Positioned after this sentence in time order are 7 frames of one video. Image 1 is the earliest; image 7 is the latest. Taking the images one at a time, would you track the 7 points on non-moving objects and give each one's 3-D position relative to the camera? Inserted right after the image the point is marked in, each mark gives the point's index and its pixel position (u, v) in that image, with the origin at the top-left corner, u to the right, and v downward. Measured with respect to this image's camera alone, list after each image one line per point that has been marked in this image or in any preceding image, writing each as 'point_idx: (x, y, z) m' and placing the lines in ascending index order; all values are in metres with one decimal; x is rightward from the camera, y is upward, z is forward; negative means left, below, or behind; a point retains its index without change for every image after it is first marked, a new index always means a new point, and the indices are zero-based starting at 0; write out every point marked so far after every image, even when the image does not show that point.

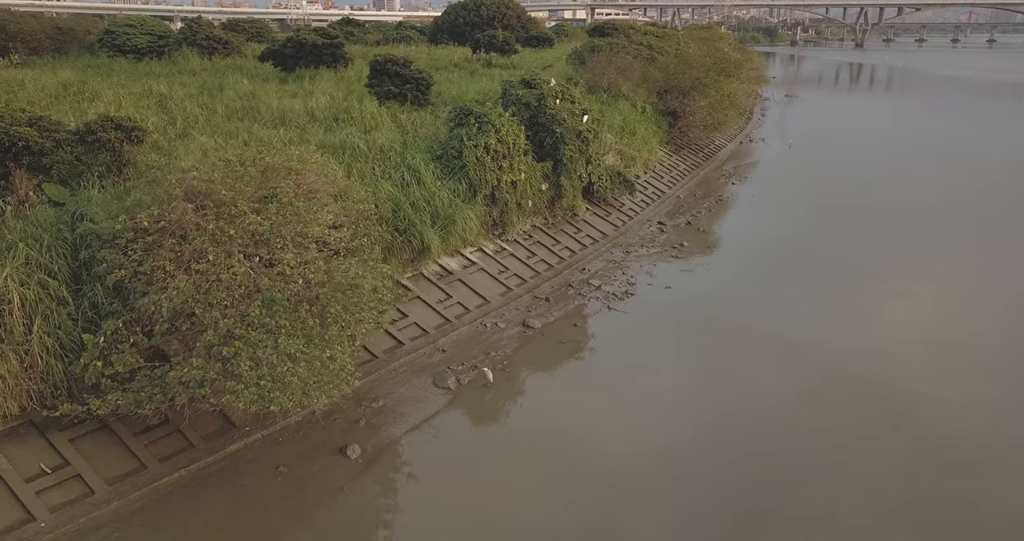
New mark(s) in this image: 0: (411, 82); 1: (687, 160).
0: (-1.3, +2.4, +9.9) m
1: (+2.9, +1.8, +12.7) m
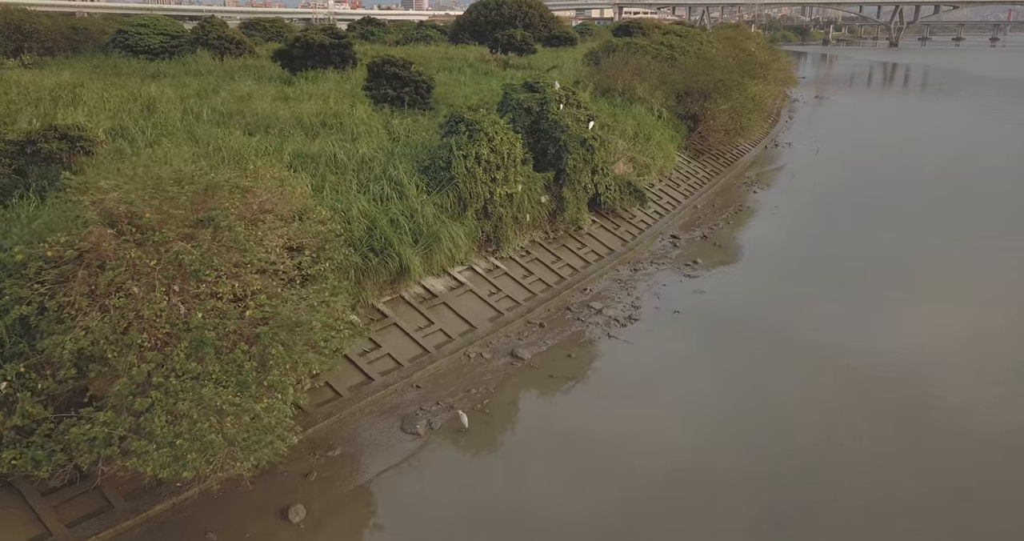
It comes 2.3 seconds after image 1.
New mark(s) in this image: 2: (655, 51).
0: (-1.3, +2.2, +9.3) m
1: (+3.0, +1.6, +12.0) m
2: (+2.6, +4.0, +14.2) m
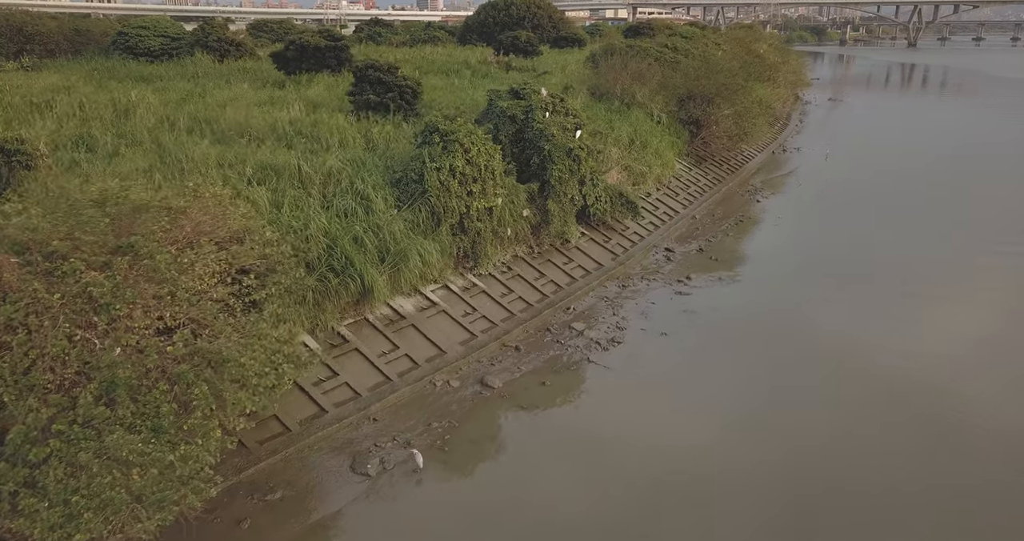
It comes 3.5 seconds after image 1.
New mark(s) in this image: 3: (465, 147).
0: (-1.4, +2.1, +9.0) m
1: (+2.9, +1.4, +11.6) m
2: (+2.6, +3.9, +13.8) m
3: (-0.4, +1.0, +6.2) m
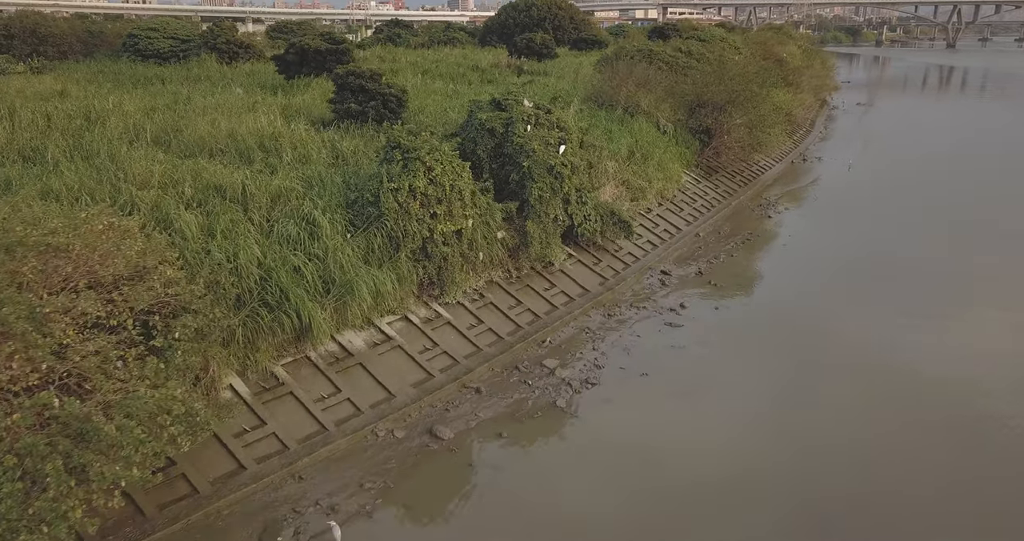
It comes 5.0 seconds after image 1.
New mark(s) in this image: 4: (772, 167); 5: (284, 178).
0: (-1.5, +1.9, +8.5) m
1: (+2.9, +1.2, +10.9) m
2: (+2.7, +3.6, +13.2) m
3: (-0.6, +0.8, +5.7) m
4: (+4.5, +1.8, +13.4) m
5: (-1.7, +0.7, +5.8) m
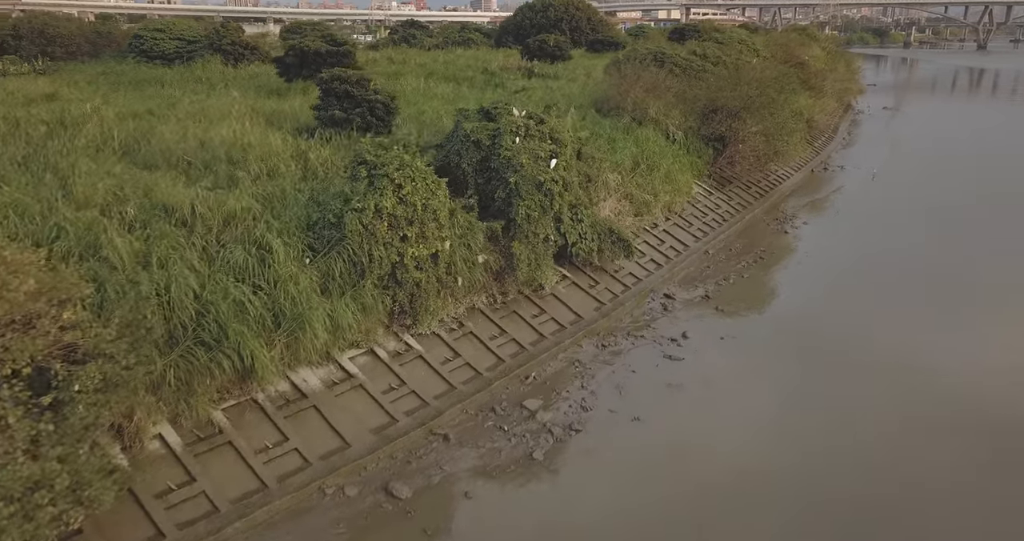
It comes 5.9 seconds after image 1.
0: (-1.5, +1.7, +8.0) m
1: (+2.9, +1.0, +10.3) m
2: (+2.8, +3.4, +12.5) m
3: (-0.8, +0.6, +5.1) m
4: (+4.6, +1.5, +12.7) m
5: (-1.8, +0.5, +5.2) m
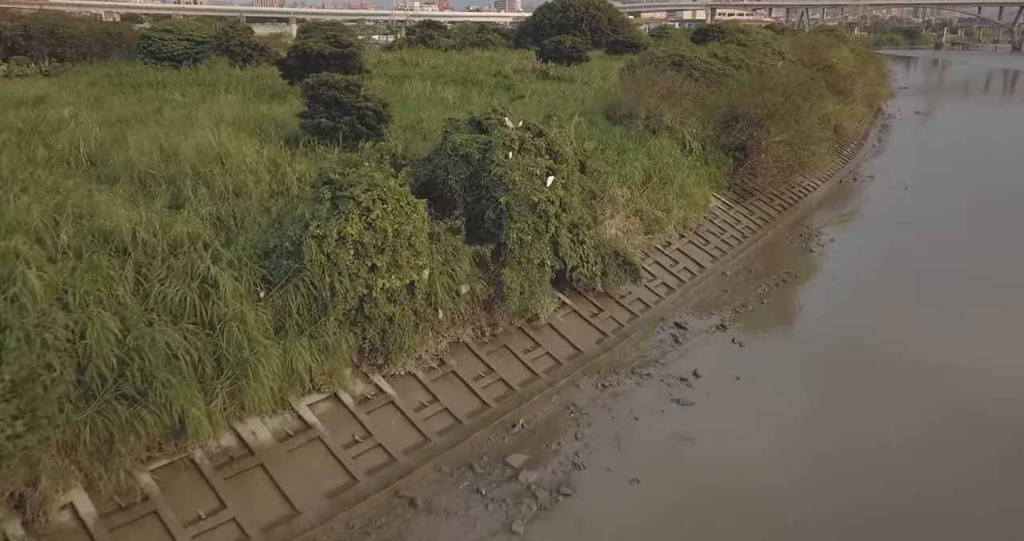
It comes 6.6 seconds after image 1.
0: (-1.5, +1.5, +7.4) m
1: (+3.0, +0.7, +9.6) m
2: (+2.9, +3.1, +11.8) m
3: (-0.8, +0.4, +4.5) m
4: (+4.7, +1.3, +11.9) m
5: (-1.9, +0.3, +4.7) m
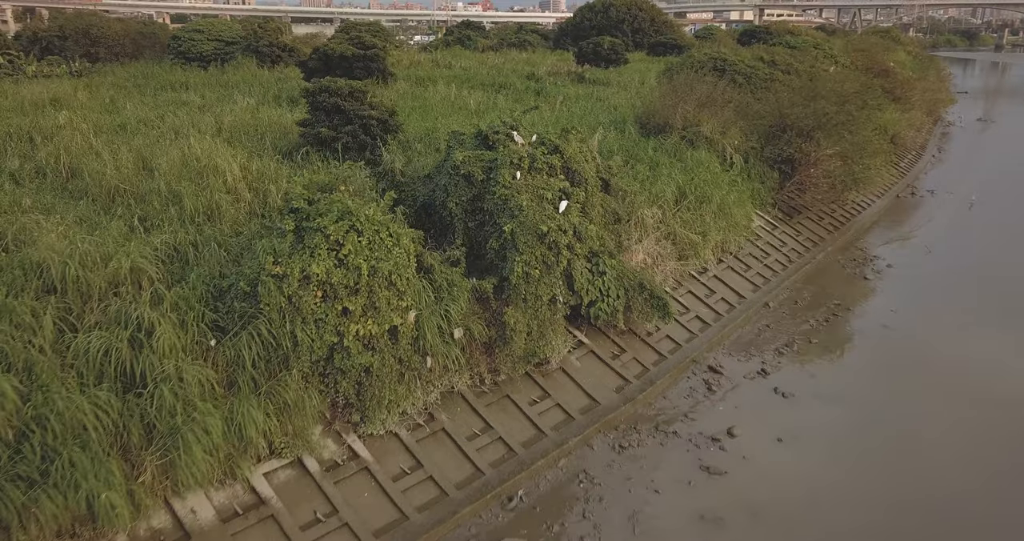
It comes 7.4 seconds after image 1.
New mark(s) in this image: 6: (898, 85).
0: (-1.4, +1.3, +6.7) m
1: (+3.2, +0.4, +8.7) m
2: (+3.3, +2.8, +10.9) m
3: (-0.9, +0.2, +3.8) m
4: (+5.1, +1.0, +10.9) m
5: (-1.9, +0.1, +4.1) m
6: (+6.9, +3.3, +13.8) m
